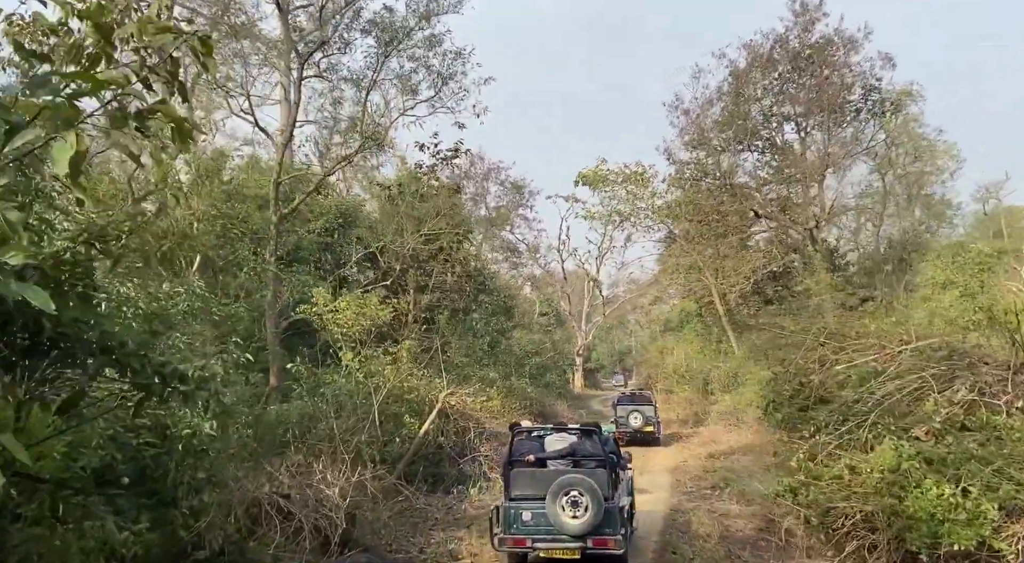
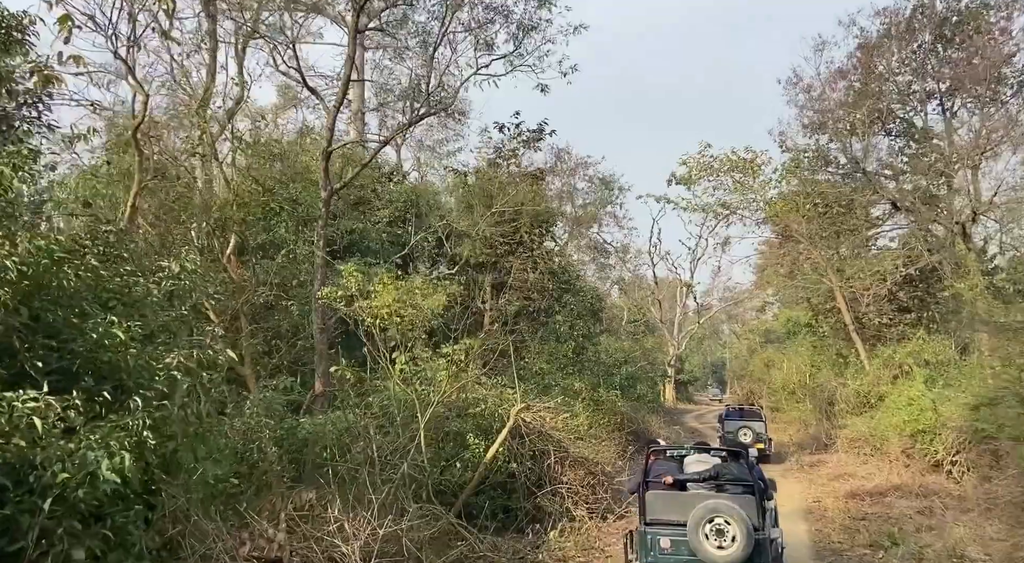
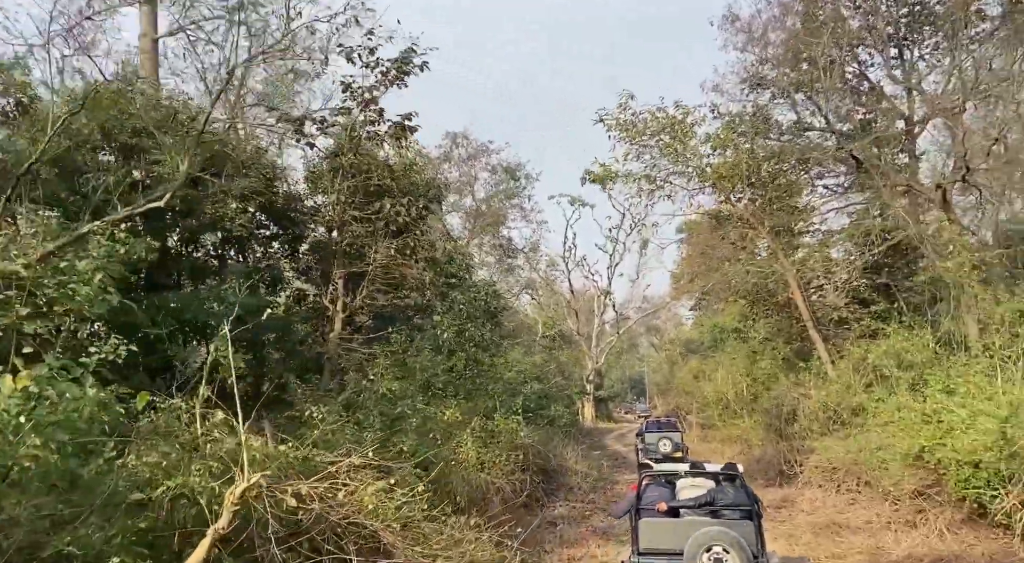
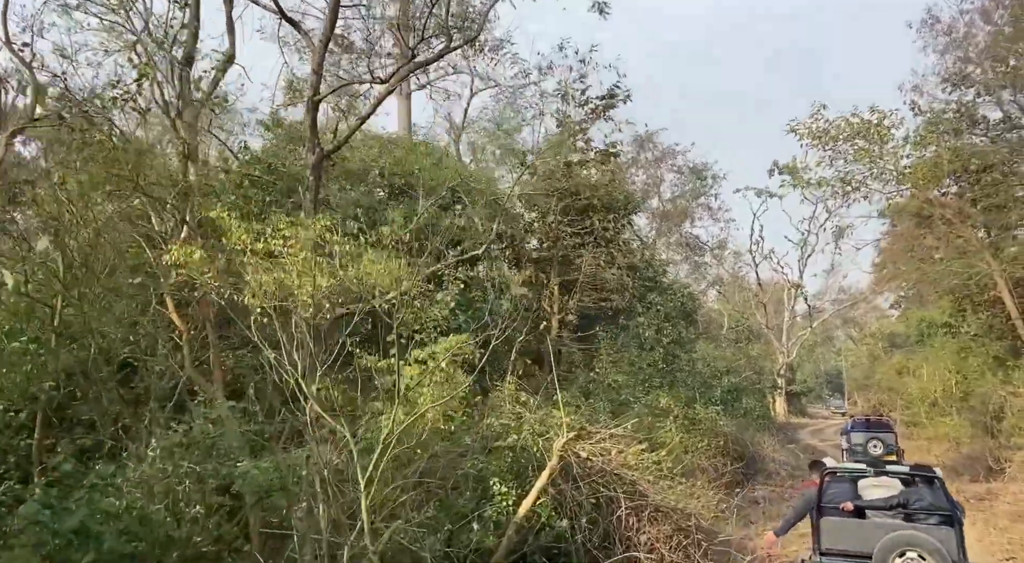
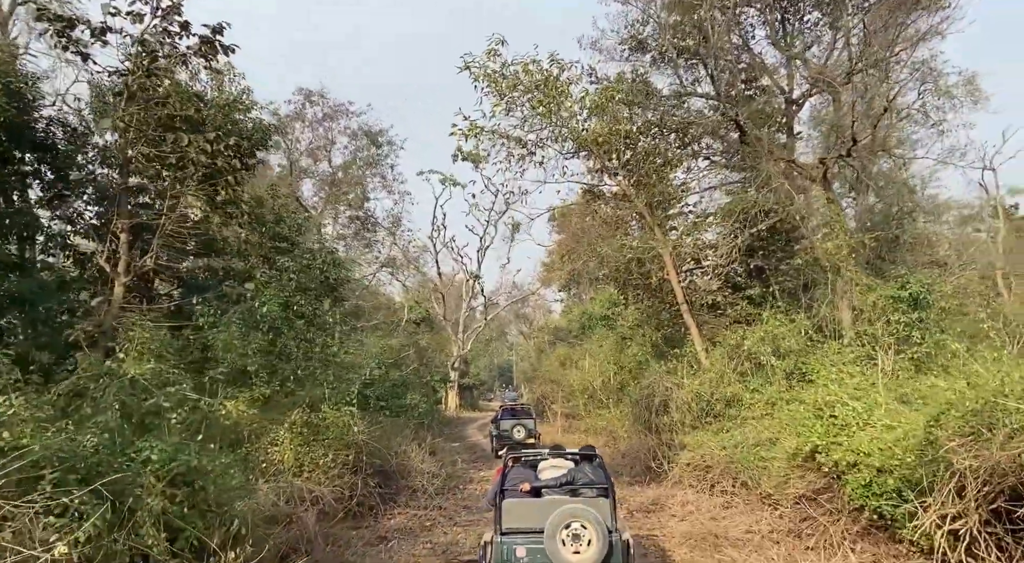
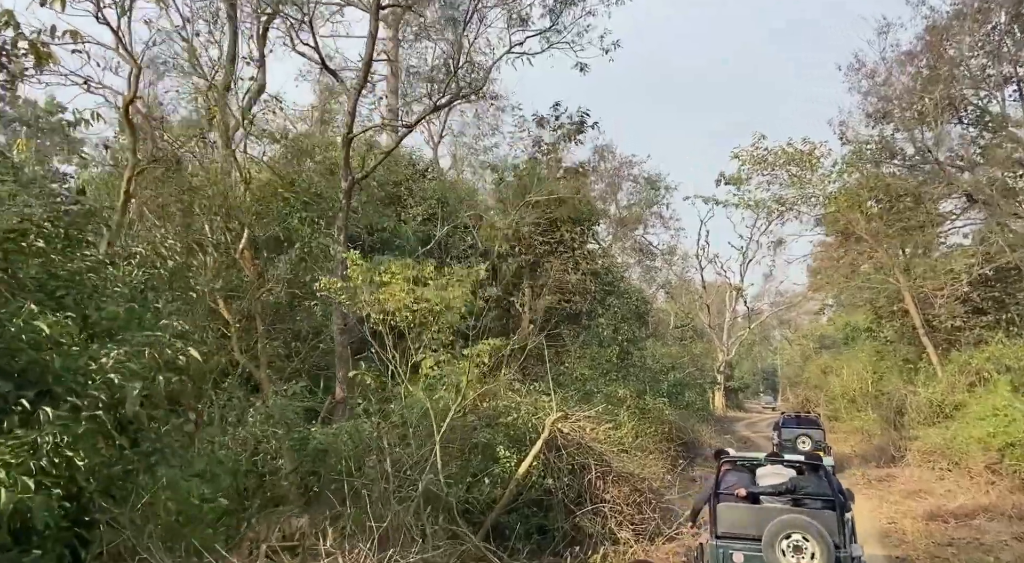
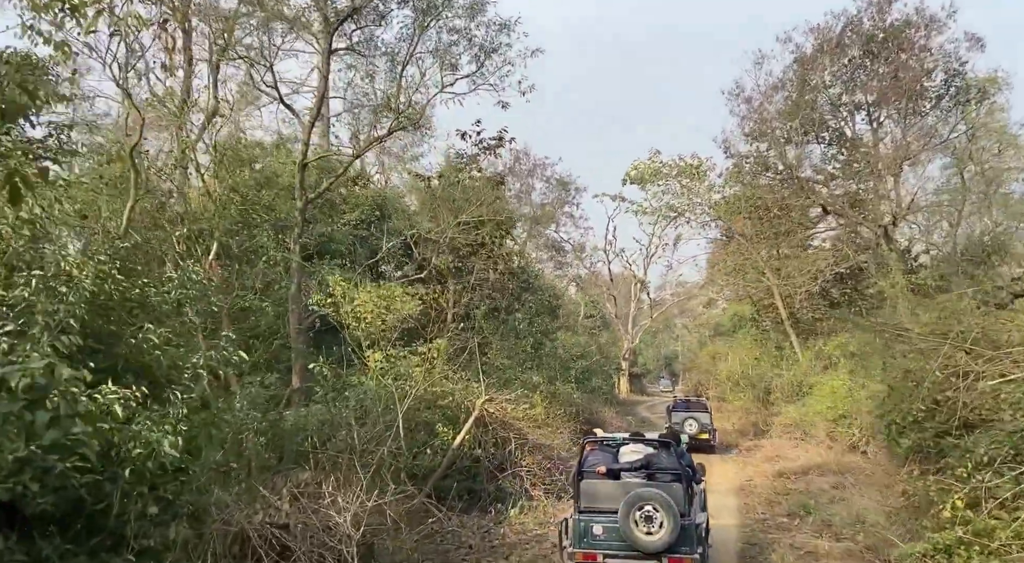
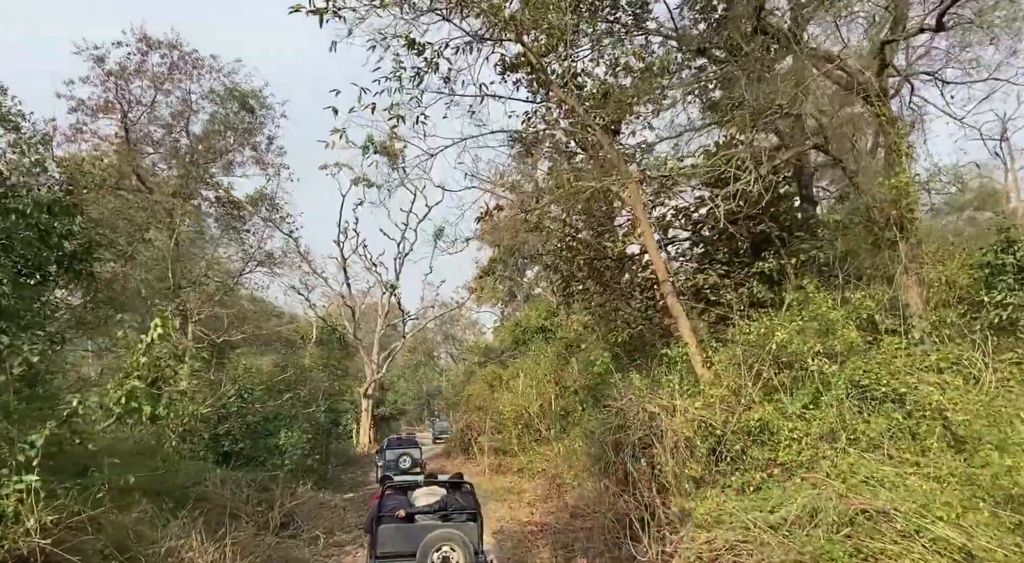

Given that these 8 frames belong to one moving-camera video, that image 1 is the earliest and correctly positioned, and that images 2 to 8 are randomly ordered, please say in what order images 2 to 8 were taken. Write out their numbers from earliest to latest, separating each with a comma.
7, 2, 6, 4, 3, 5, 8
